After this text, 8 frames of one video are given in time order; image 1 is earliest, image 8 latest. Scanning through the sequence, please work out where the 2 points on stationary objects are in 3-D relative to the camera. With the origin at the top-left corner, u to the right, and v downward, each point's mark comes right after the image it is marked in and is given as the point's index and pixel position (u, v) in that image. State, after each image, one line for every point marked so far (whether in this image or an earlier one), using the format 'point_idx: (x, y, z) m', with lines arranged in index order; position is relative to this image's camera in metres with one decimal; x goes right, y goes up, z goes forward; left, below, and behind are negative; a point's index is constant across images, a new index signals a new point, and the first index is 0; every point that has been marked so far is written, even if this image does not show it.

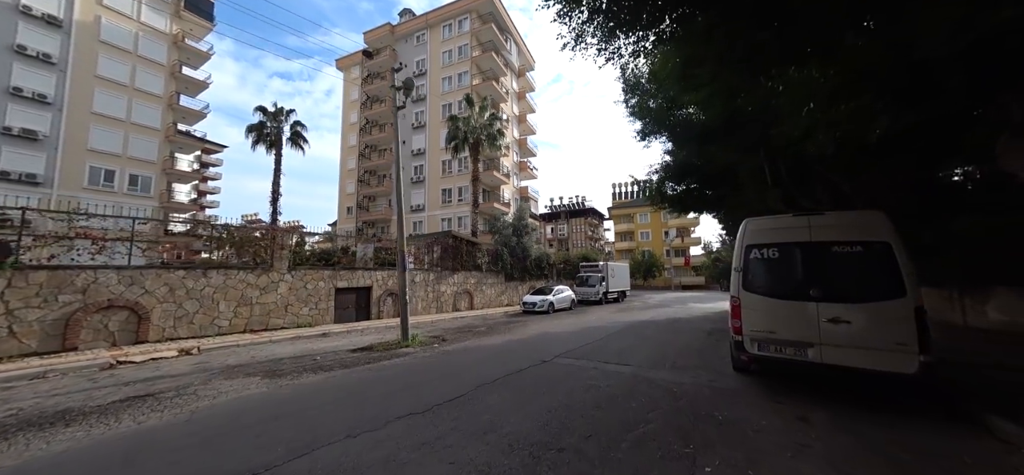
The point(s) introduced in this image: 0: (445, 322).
0: (-2.9, -3.7, +16.2) m
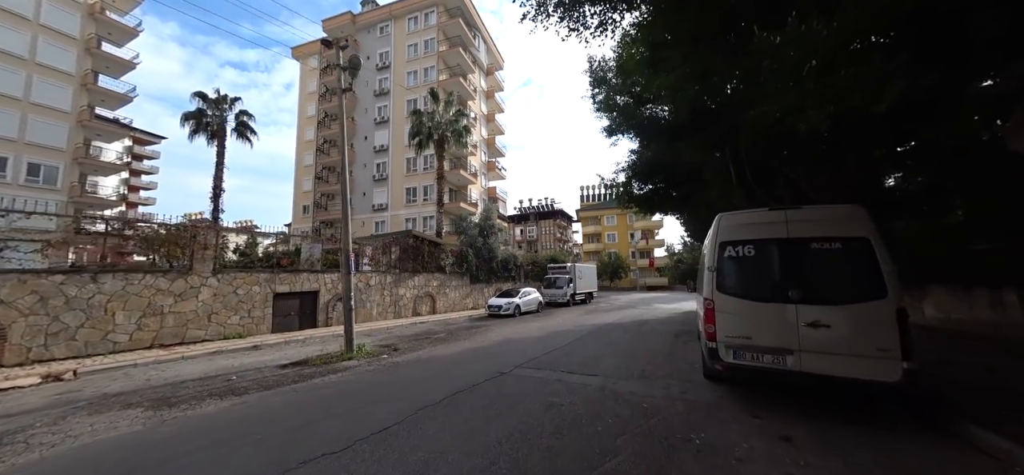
0: (-4.4, -3.7, +15.1) m
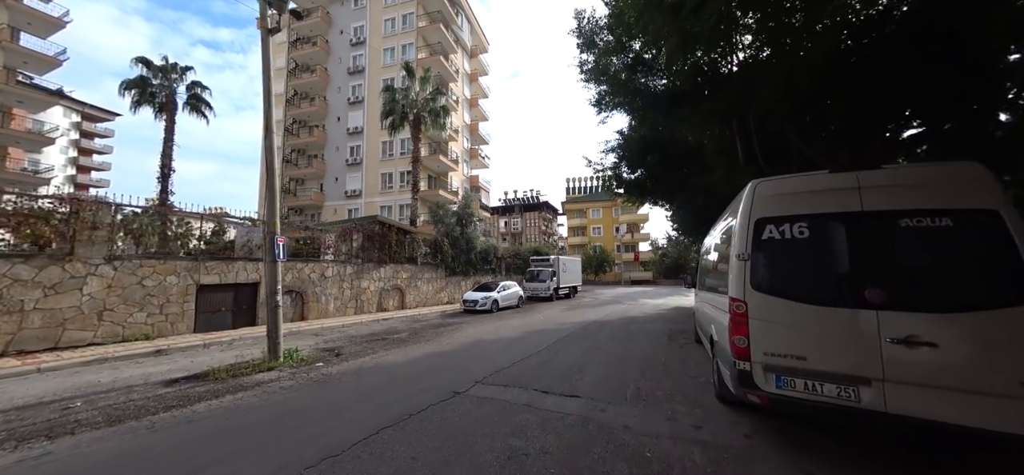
0: (-5.4, -3.1, +13.2) m
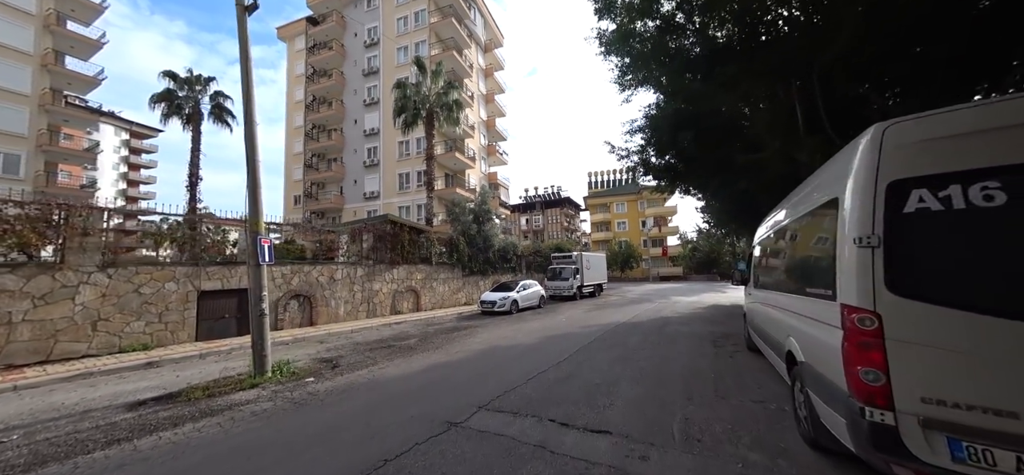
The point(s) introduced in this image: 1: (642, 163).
0: (-4.7, -3.1, +12.4) m
1: (+4.5, +2.6, +13.0) m
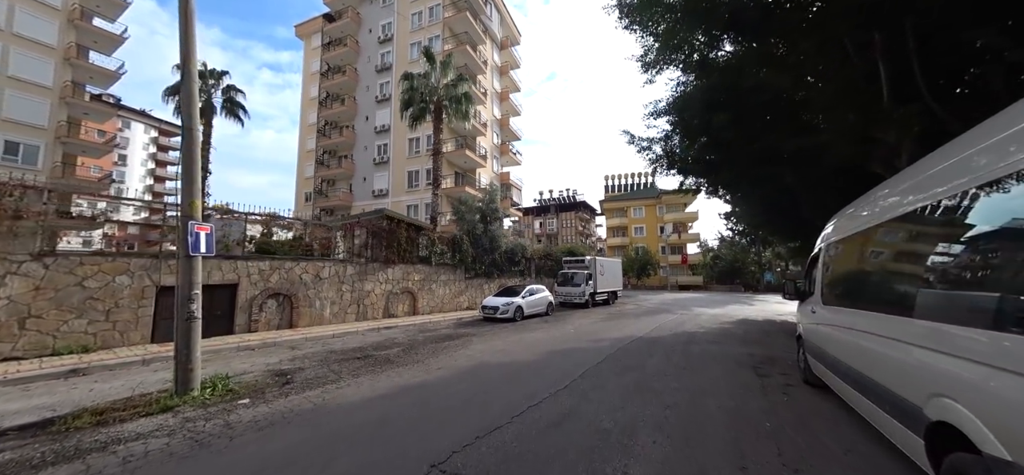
0: (-4.8, -3.0, +11.0) m
1: (+4.7, +2.5, +11.3) m
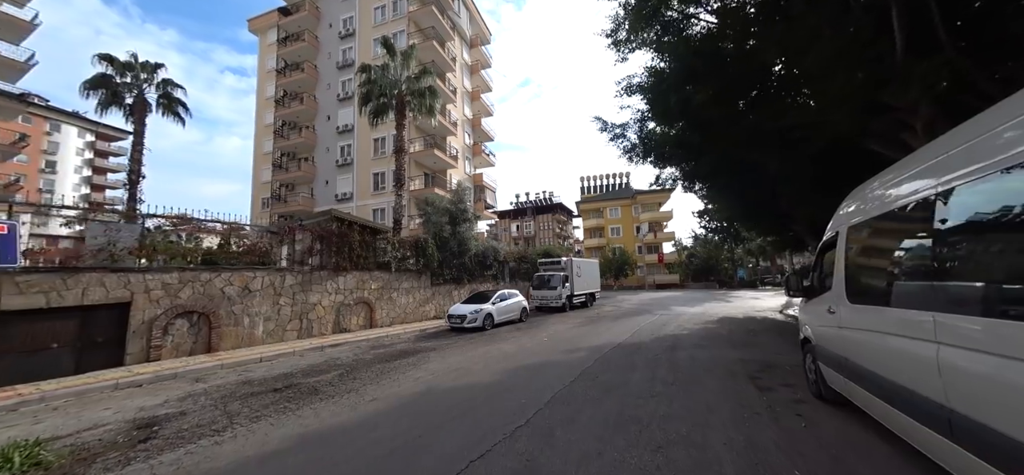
0: (-5.7, -3.1, +9.3) m
1: (+3.6, +2.7, +10.2) m
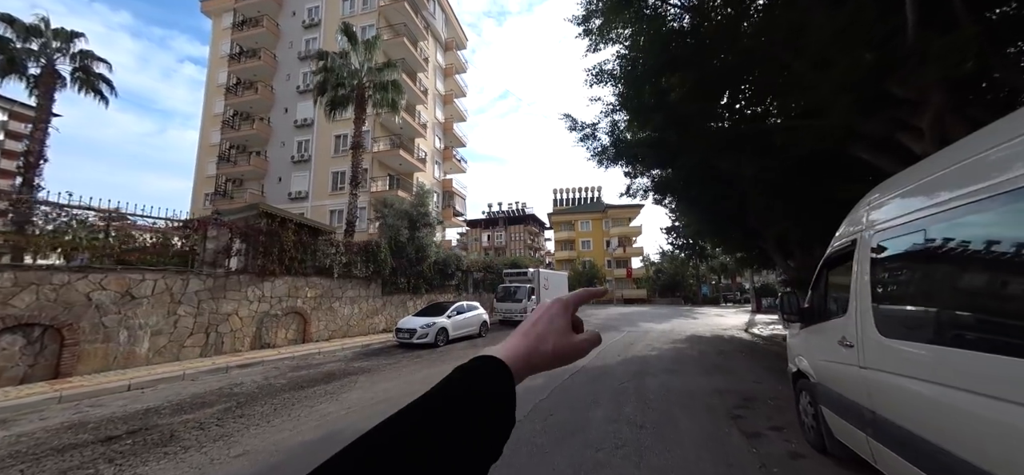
0: (-6.9, -2.9, +7.4) m
1: (+2.5, +2.4, +9.1) m
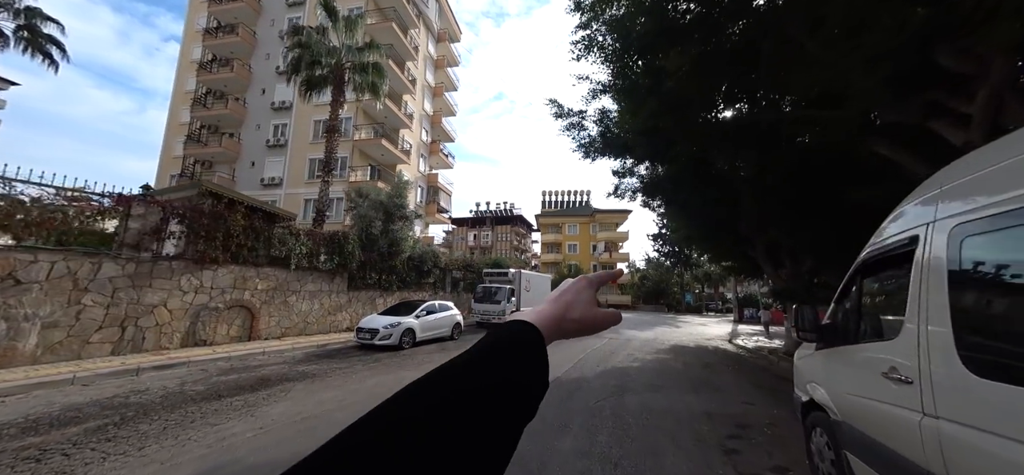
0: (-7.6, -2.5, +6.1) m
1: (+2.0, +2.5, +8.1) m
